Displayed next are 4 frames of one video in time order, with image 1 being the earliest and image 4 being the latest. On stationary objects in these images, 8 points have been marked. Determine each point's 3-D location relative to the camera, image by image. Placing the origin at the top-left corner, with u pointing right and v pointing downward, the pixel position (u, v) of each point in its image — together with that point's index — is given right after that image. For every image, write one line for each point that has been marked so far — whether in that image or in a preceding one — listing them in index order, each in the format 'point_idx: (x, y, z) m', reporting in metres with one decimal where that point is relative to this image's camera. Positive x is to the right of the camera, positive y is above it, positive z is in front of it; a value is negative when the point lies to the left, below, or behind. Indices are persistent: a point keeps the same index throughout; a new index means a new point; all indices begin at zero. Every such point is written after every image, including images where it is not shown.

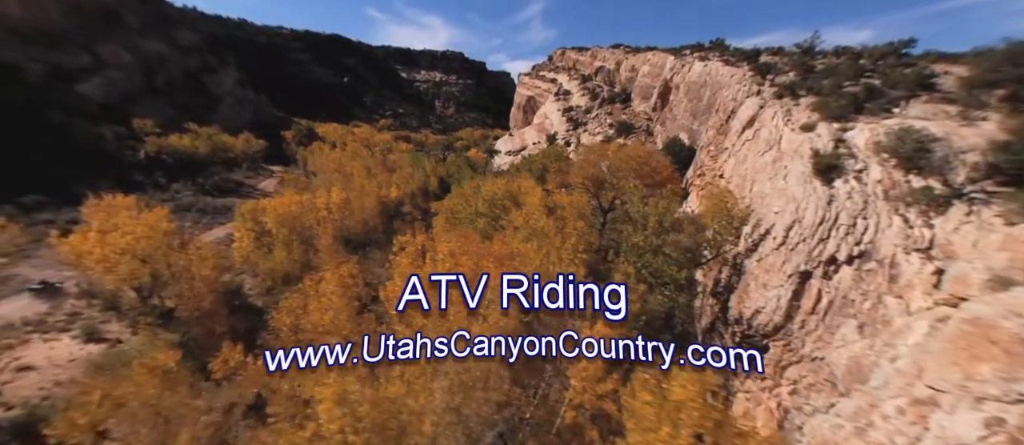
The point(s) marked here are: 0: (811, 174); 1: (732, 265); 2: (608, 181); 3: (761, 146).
0: (+5.1, +0.8, +7.2) m
1: (+4.6, -0.9, +8.7) m
2: (+3.8, +1.5, +15.7) m
3: (+6.4, +2.0, +10.8) m
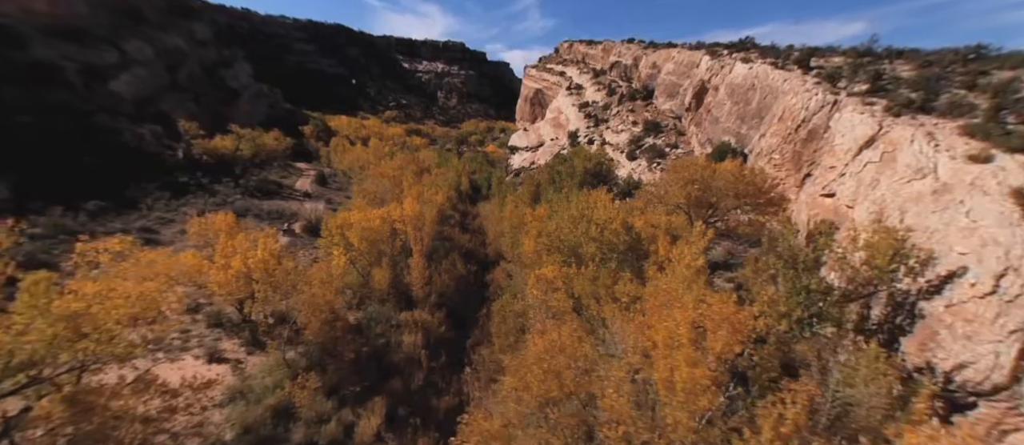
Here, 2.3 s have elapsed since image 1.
0: (+8.0, +0.1, +6.6) m
1: (+7.5, -1.6, +8.2) m
2: (+7.1, +0.8, +15.1) m
3: (+9.5, +1.2, +10.2) m
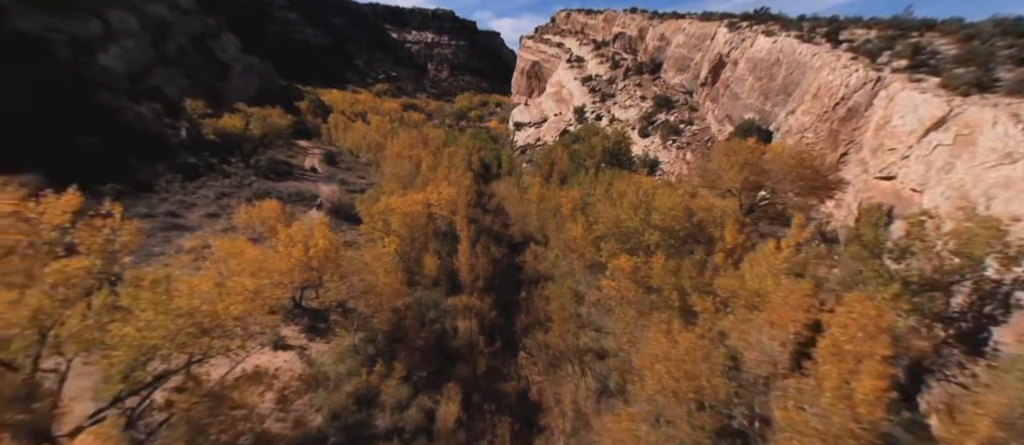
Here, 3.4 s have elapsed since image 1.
0: (+9.6, +0.2, +6.4) m
1: (+9.1, -1.4, +8.0) m
2: (+8.8, +1.4, +14.9) m
3: (+11.1, +1.6, +9.8) m
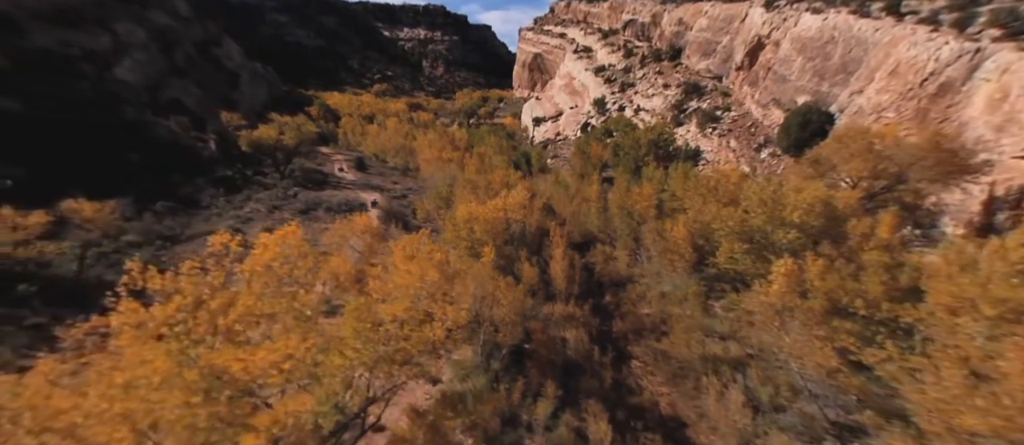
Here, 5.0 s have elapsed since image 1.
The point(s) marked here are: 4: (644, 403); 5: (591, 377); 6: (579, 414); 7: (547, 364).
0: (+12.4, +0.5, +5.2) m
1: (+12.1, -1.1, +6.8) m
2: (+12.0, +1.7, +13.7) m
3: (+14.0, +1.9, +8.5) m
4: (+3.1, -4.4, +10.1) m
5: (+2.0, -4.0, +10.7) m
6: (+1.3, -4.2, +9.3) m
7: (+0.9, -3.6, +10.9) m
